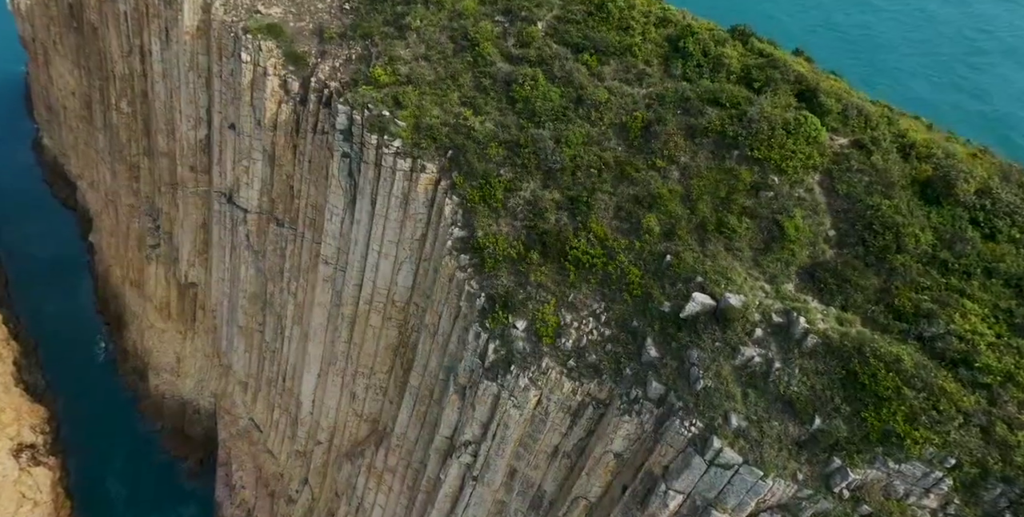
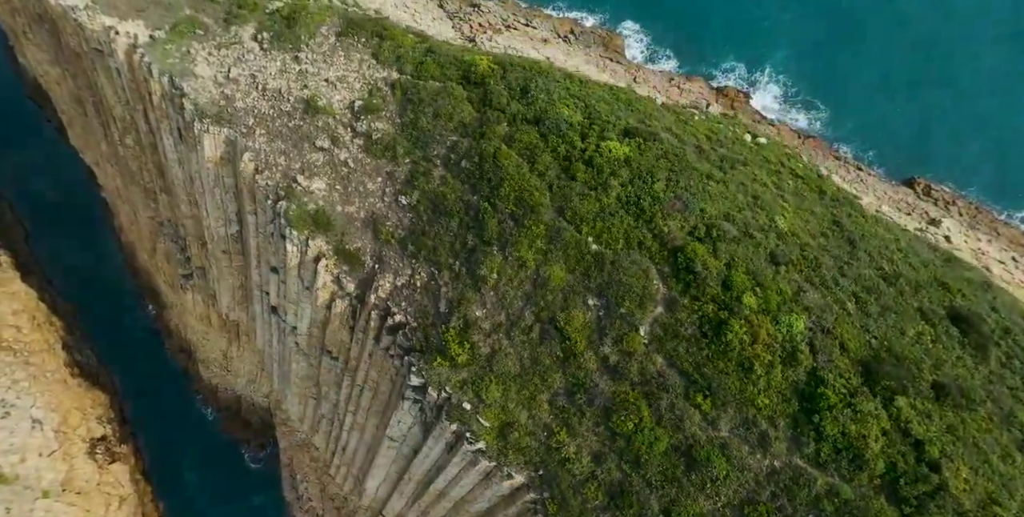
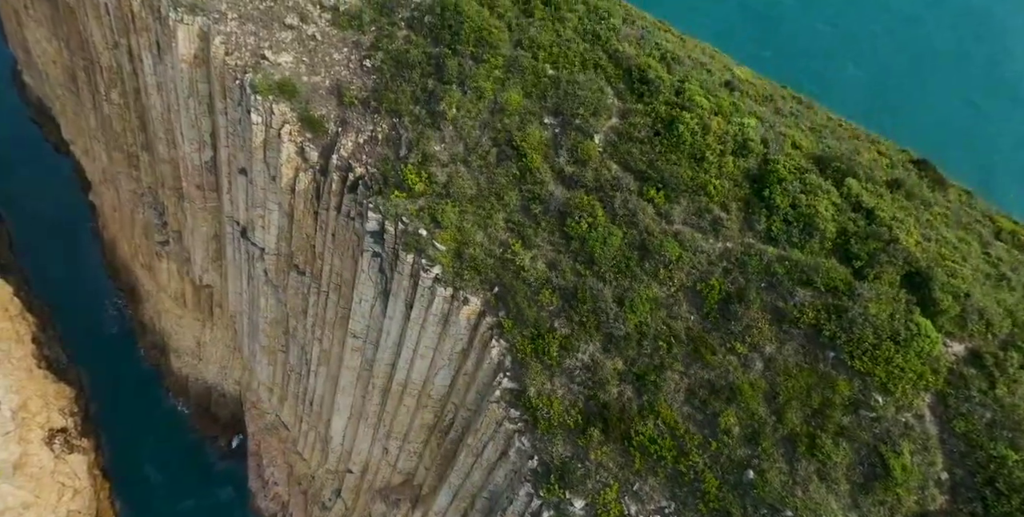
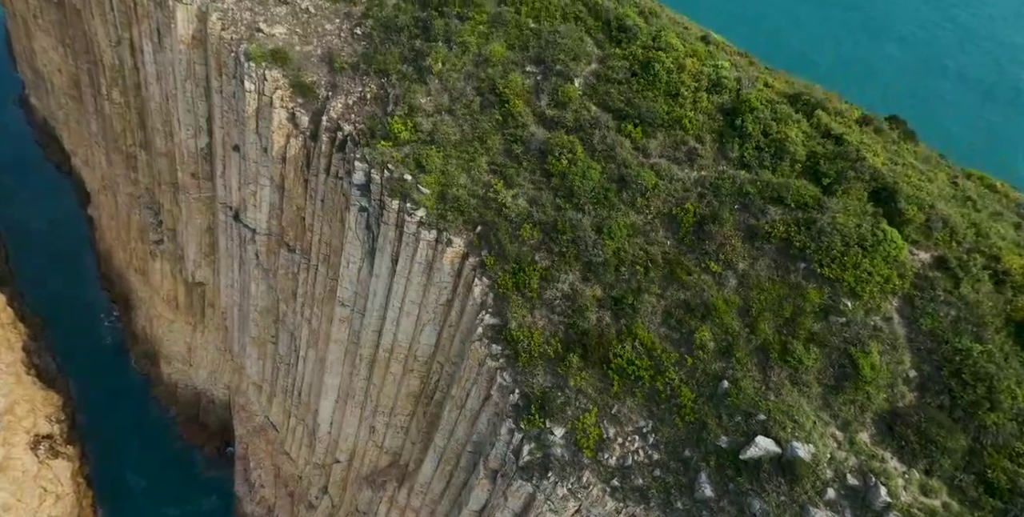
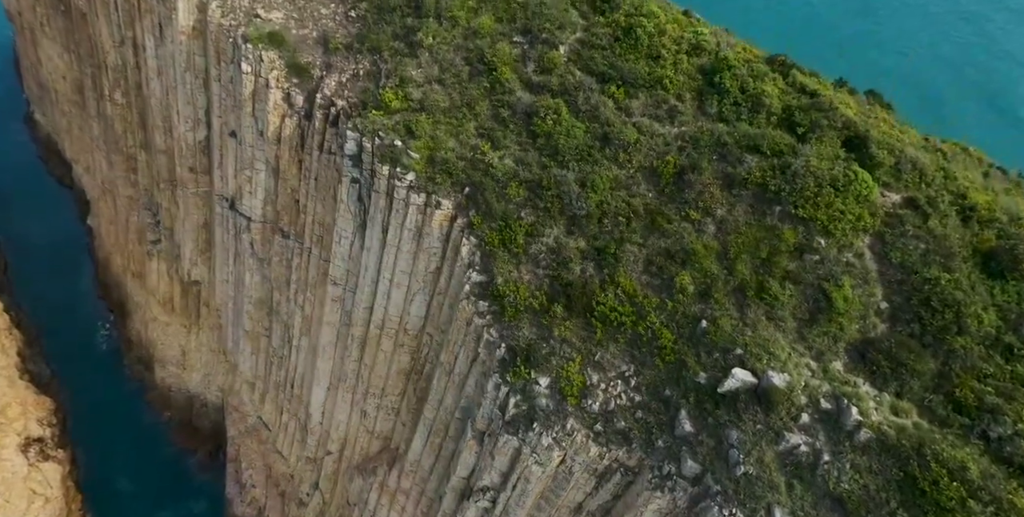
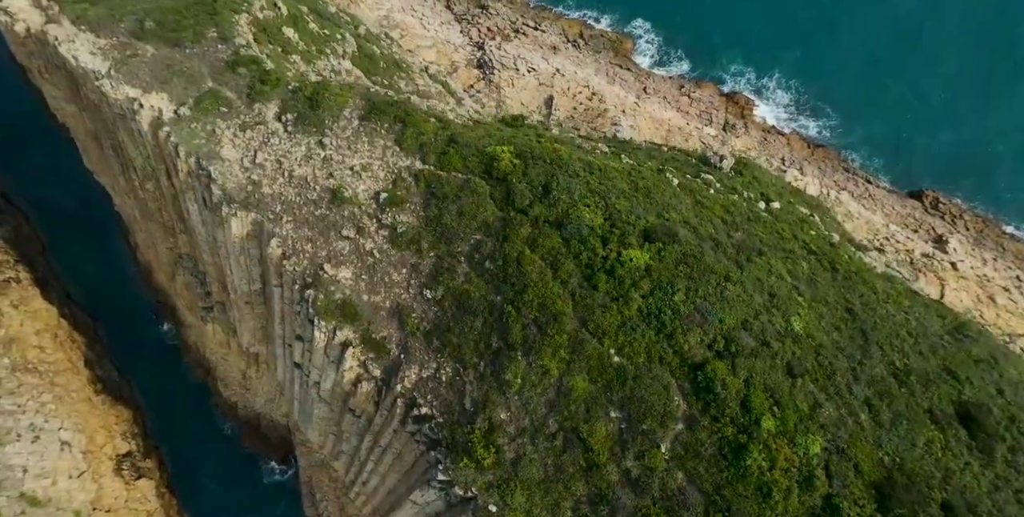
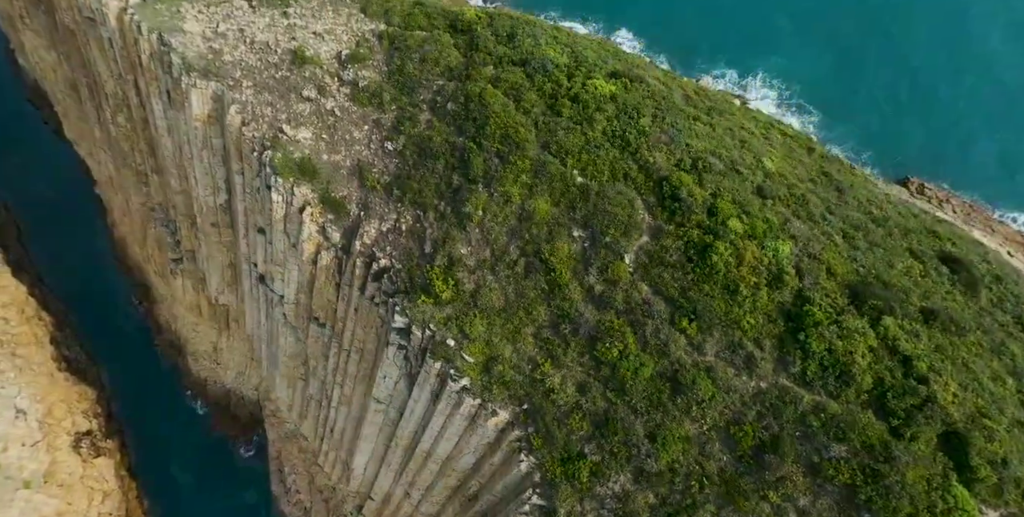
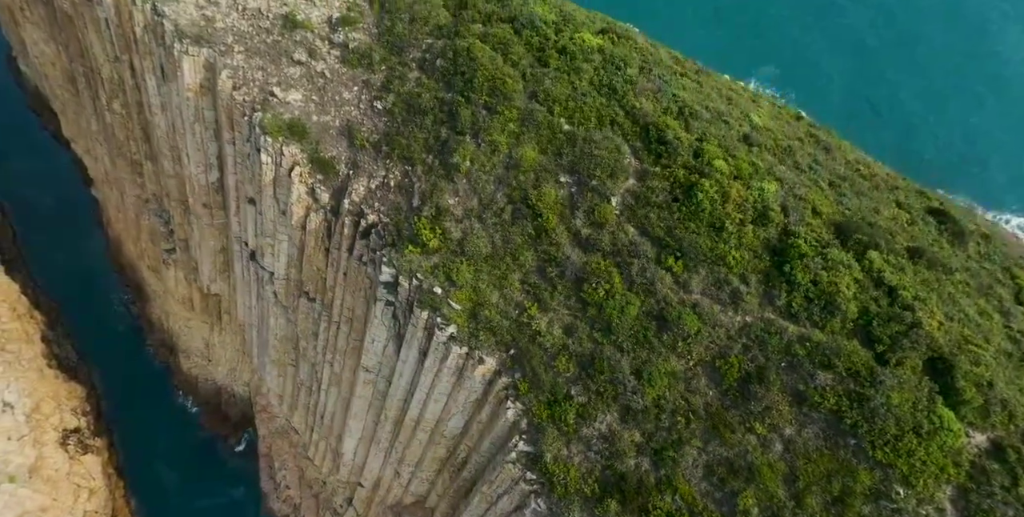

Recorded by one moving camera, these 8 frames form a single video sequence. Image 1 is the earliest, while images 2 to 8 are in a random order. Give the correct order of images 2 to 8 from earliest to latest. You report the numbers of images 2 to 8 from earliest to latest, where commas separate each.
5, 4, 3, 8, 7, 2, 6
